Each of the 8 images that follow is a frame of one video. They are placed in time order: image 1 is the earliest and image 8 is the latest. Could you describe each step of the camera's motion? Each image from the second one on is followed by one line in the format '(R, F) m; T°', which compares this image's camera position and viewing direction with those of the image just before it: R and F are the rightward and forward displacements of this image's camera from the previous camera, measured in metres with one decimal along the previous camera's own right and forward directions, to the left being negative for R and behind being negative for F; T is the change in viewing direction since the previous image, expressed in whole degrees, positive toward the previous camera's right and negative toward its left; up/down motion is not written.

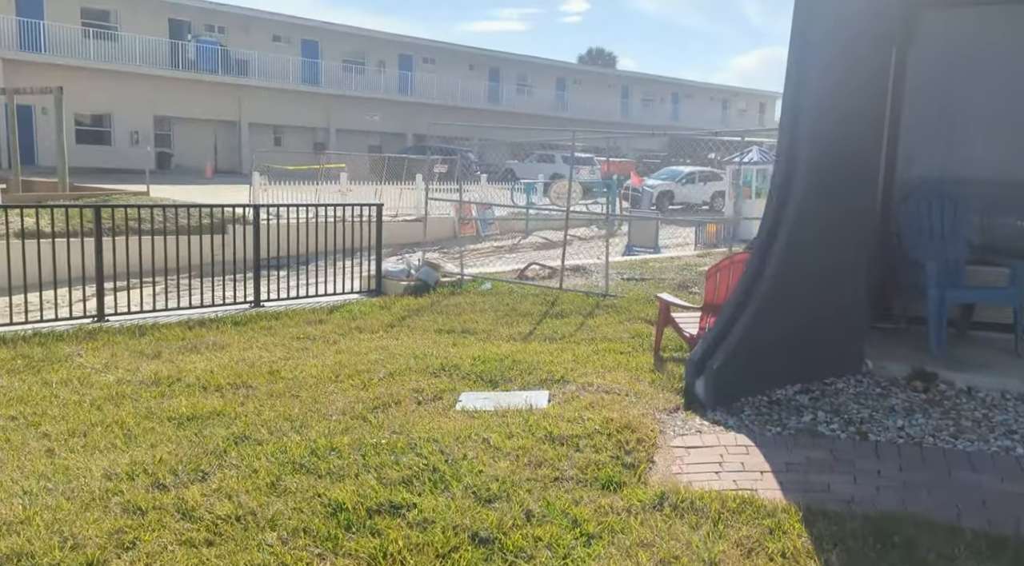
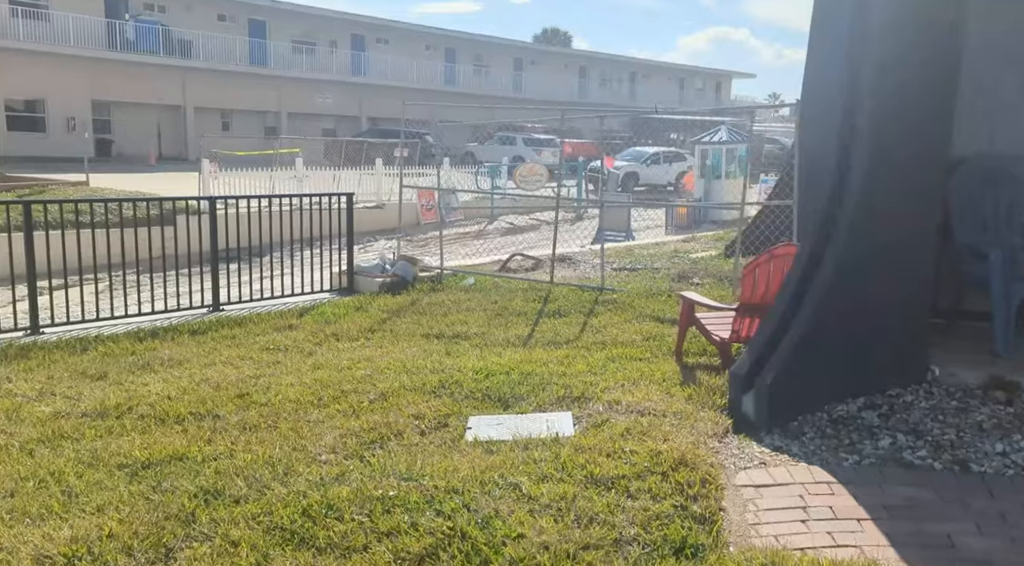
(-0.3, +0.8) m; +3°
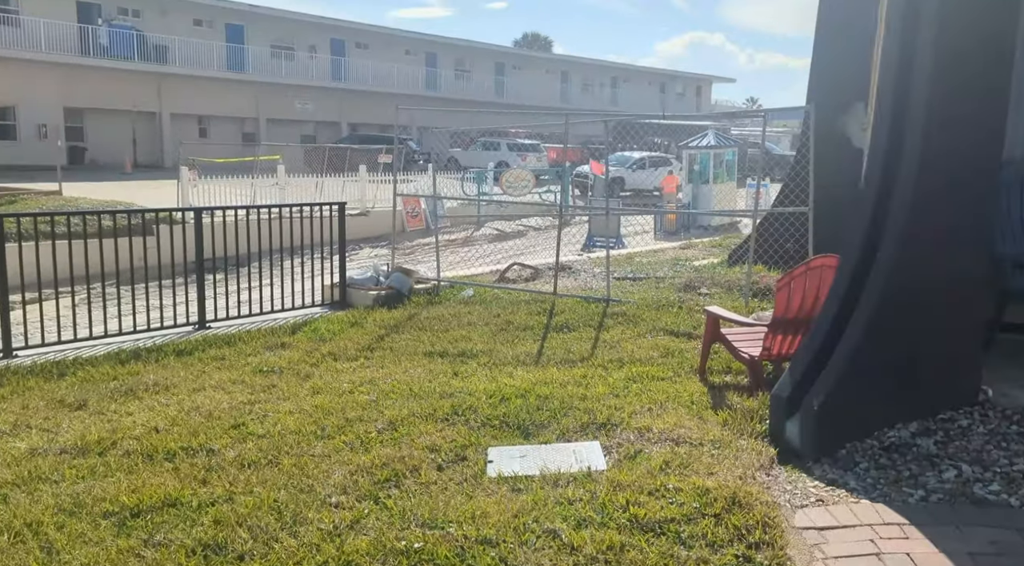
(-0.2, +0.4) m; +1°
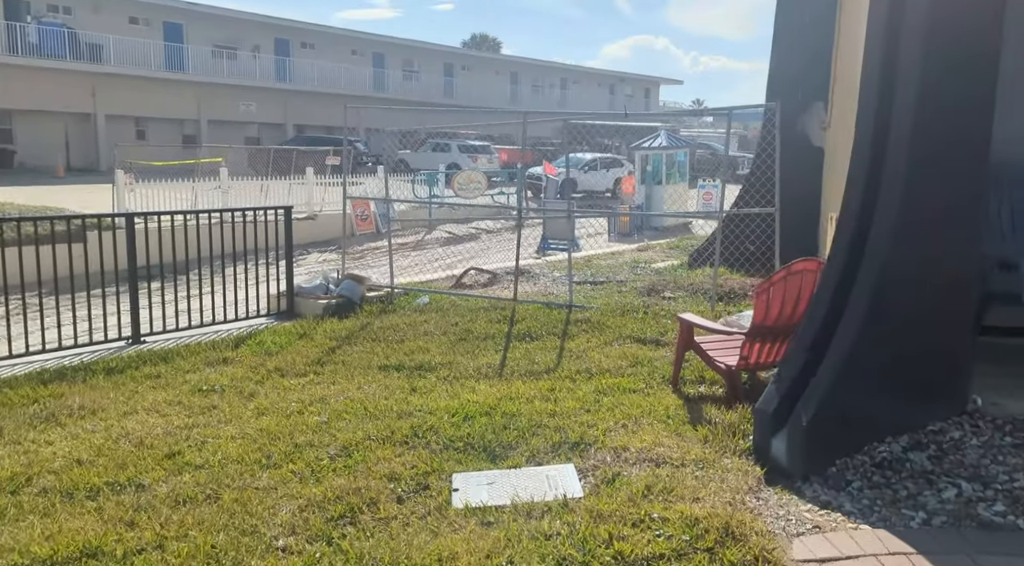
(-0.1, +0.3) m; +4°
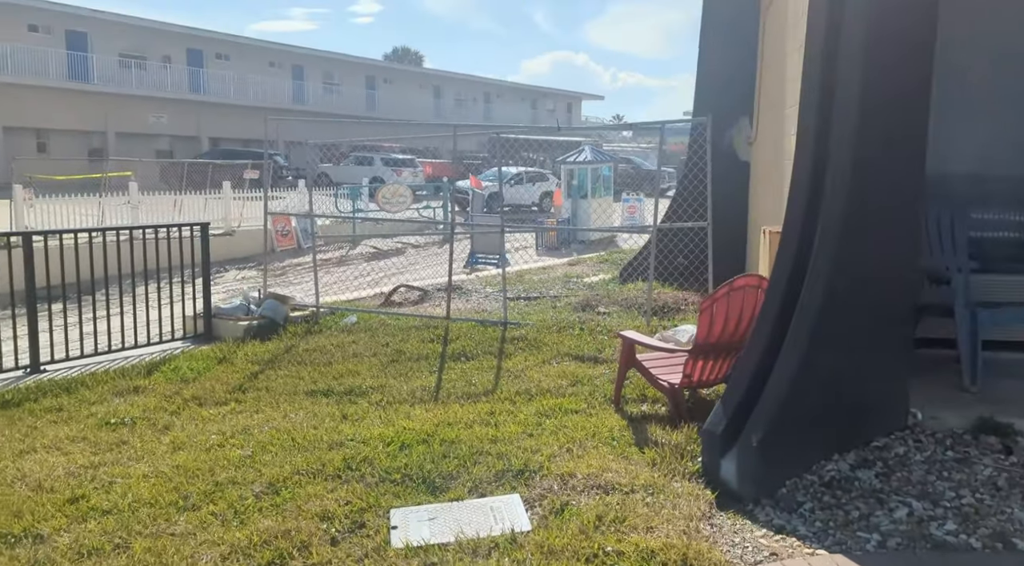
(-0.1, +0.2) m; +5°
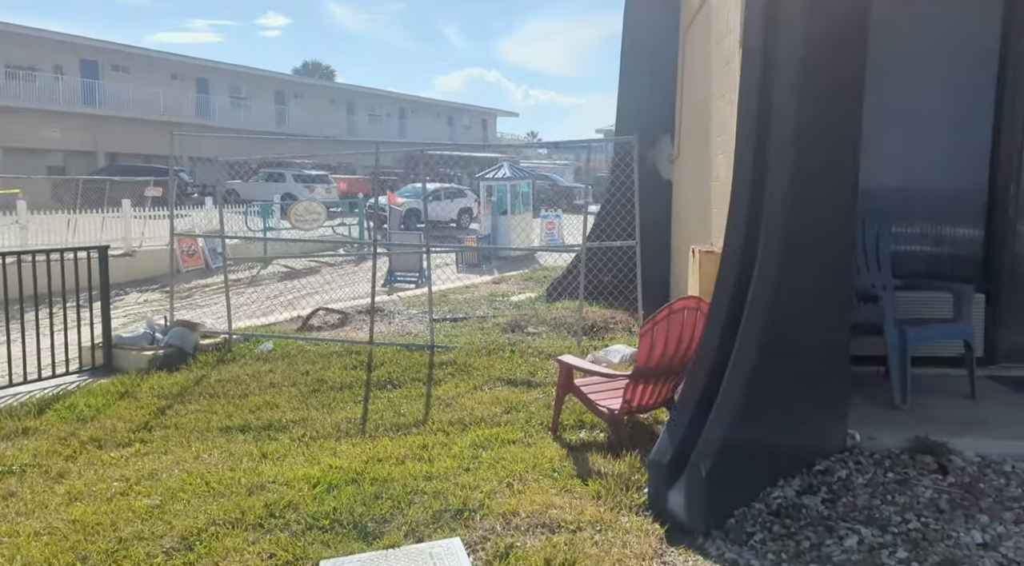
(-0.1, +0.2) m; +6°
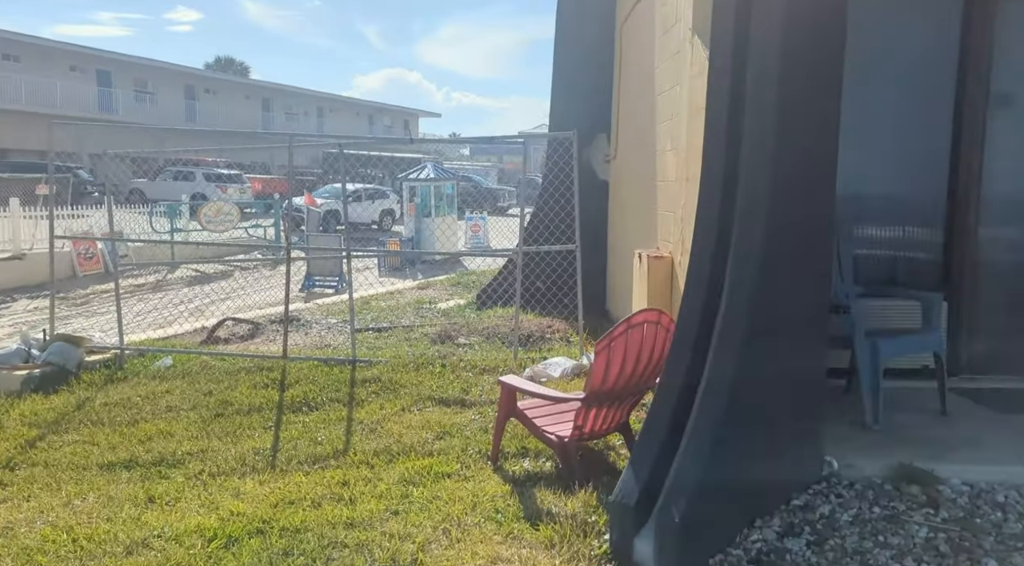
(-0.1, +0.6) m; +6°
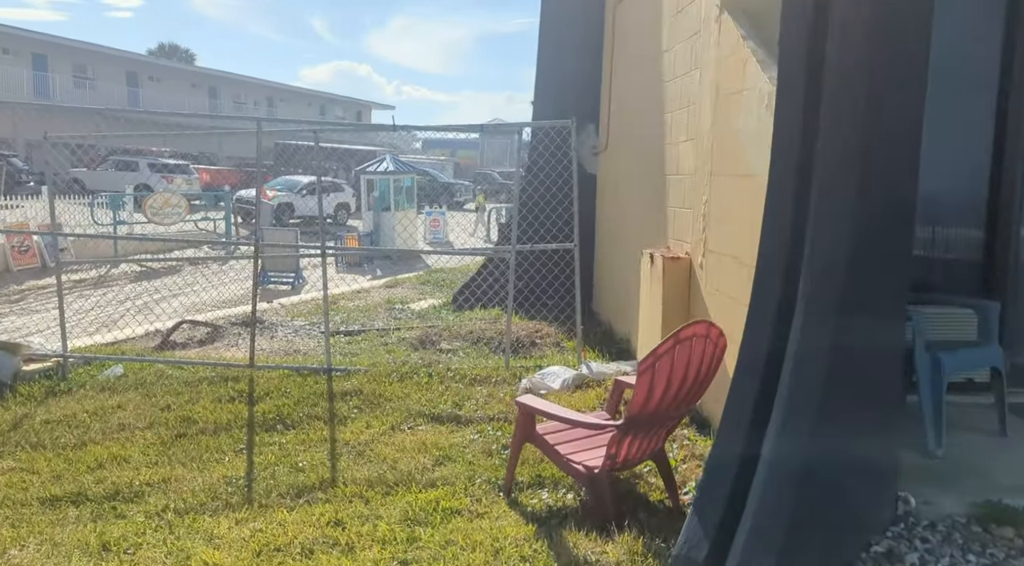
(-0.3, +0.5) m; +4°
